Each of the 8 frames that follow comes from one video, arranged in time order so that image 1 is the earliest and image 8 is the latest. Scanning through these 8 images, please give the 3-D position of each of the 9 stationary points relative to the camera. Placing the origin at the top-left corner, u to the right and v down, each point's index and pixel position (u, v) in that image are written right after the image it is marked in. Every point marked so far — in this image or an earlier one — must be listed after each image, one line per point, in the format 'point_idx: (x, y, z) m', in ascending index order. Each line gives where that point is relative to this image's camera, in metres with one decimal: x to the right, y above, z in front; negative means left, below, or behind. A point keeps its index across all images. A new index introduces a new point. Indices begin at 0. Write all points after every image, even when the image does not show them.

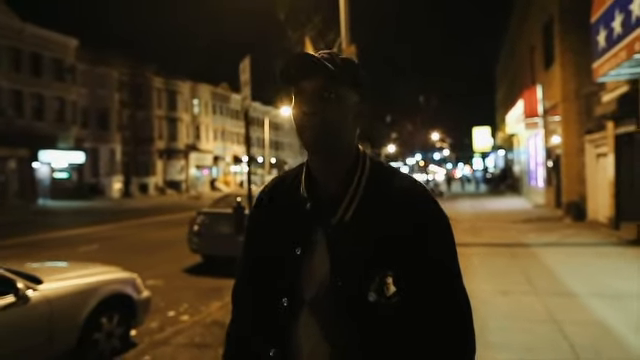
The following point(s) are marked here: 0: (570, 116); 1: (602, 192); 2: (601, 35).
0: (+11.0, +2.8, +20.0) m
1: (+10.6, -0.4, +17.2) m
2: (+7.4, +3.8, +12.0) m
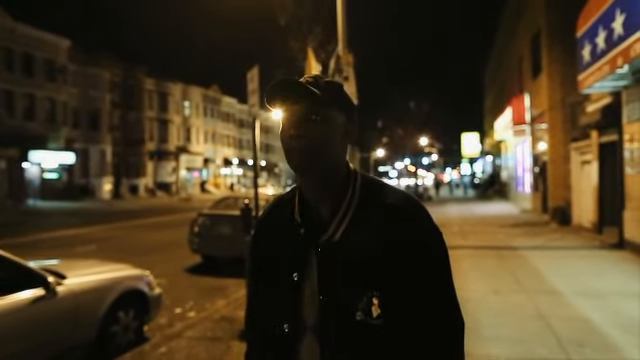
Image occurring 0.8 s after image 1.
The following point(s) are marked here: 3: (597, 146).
0: (+10.8, +2.5, +20.8) m
1: (+10.5, -0.7, +17.9) m
2: (+7.4, +3.6, +12.7) m
3: (+9.8, +1.2, +16.1) m
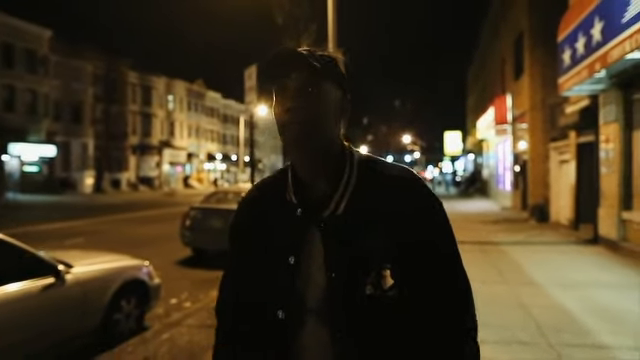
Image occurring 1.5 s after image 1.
0: (+10.2, +2.6, +21.5) m
1: (+10.0, -0.6, +18.7) m
2: (+7.1, +3.7, +13.2) m
3: (+9.4, +1.3, +16.8) m
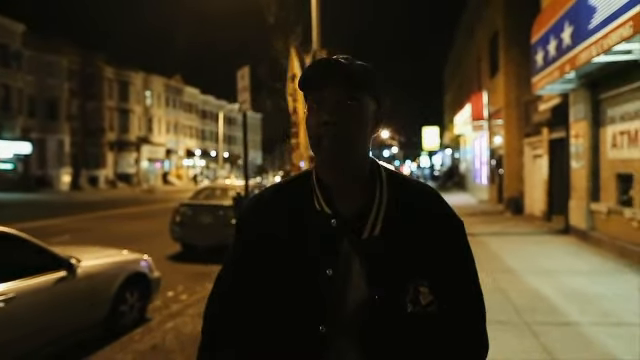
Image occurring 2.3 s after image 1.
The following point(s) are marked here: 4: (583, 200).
0: (+9.4, +2.9, +22.4) m
1: (+9.3, -0.4, +19.6) m
2: (+6.7, +3.8, +14.0) m
3: (+8.9, +1.5, +17.7) m
4: (+7.6, -0.6, +13.2) m
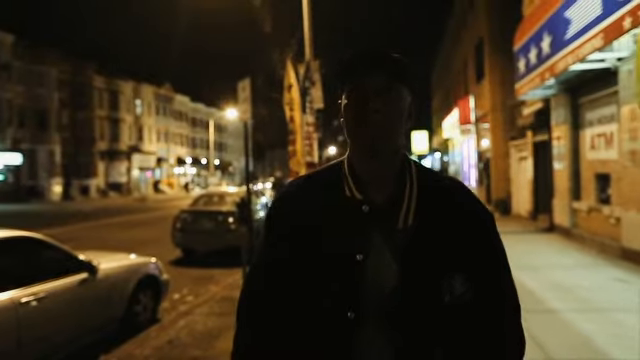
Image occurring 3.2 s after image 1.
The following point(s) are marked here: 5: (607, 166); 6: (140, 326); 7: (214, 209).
0: (+9.0, +2.8, +23.2) m
1: (+9.1, -0.4, +20.4) m
2: (+6.5, +3.8, +14.8) m
3: (+8.6, +1.5, +18.5) m
4: (+7.5, -0.6, +13.9) m
5: (+7.3, +0.4, +11.7) m
6: (-3.1, -2.5, +7.9) m
7: (-3.4, -0.9, +14.8) m
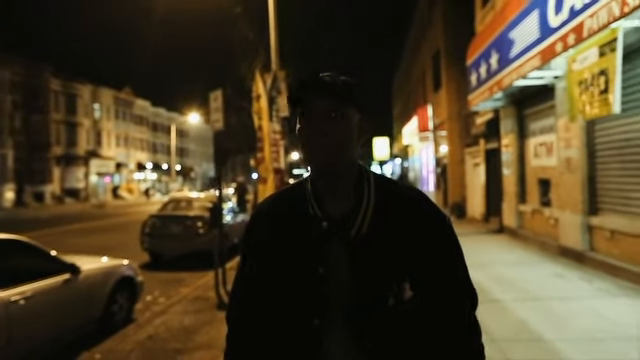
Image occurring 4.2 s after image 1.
0: (+7.2, +2.6, +24.6) m
1: (+7.5, -0.7, +21.7) m
2: (+5.4, +3.6, +16.0) m
3: (+7.1, +1.3, +19.9) m
4: (+6.4, -0.7, +15.2) m
5: (+6.4, +0.2, +12.9) m
6: (-3.7, -2.6, +8.2) m
7: (-4.5, -1.1, +15.1) m
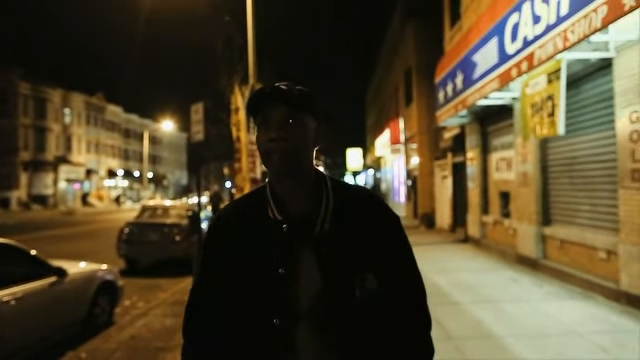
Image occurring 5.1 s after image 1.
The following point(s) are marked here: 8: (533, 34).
0: (+5.8, +1.9, +25.6) m
1: (+6.2, -1.2, +22.7) m
2: (+4.5, +3.2, +16.9) m
3: (+6.0, +0.7, +20.9) m
4: (+5.5, -1.2, +16.1) m
5: (+5.7, -0.2, +13.9) m
6: (-4.2, -2.8, +8.6) m
7: (-5.4, -1.4, +15.4) m
8: (+4.1, +2.8, +8.8) m
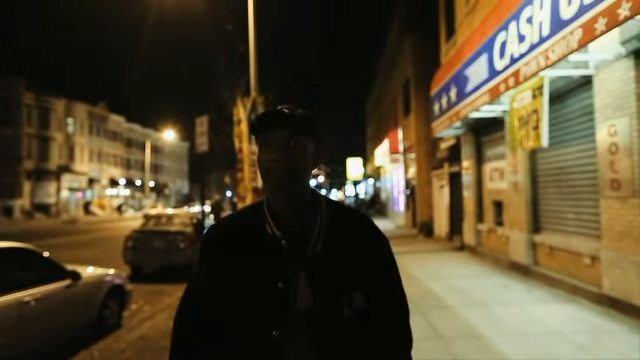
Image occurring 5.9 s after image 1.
0: (+5.8, +1.4, +26.2) m
1: (+6.2, -1.7, +23.2) m
2: (+4.5, +2.9, +17.5) m
3: (+6.0, +0.3, +21.4) m
4: (+5.5, -1.5, +16.6) m
5: (+5.7, -0.5, +14.4) m
6: (-4.2, -3.0, +9.0) m
7: (-5.4, -1.7, +15.9) m
8: (+4.1, +2.6, +9.4) m
